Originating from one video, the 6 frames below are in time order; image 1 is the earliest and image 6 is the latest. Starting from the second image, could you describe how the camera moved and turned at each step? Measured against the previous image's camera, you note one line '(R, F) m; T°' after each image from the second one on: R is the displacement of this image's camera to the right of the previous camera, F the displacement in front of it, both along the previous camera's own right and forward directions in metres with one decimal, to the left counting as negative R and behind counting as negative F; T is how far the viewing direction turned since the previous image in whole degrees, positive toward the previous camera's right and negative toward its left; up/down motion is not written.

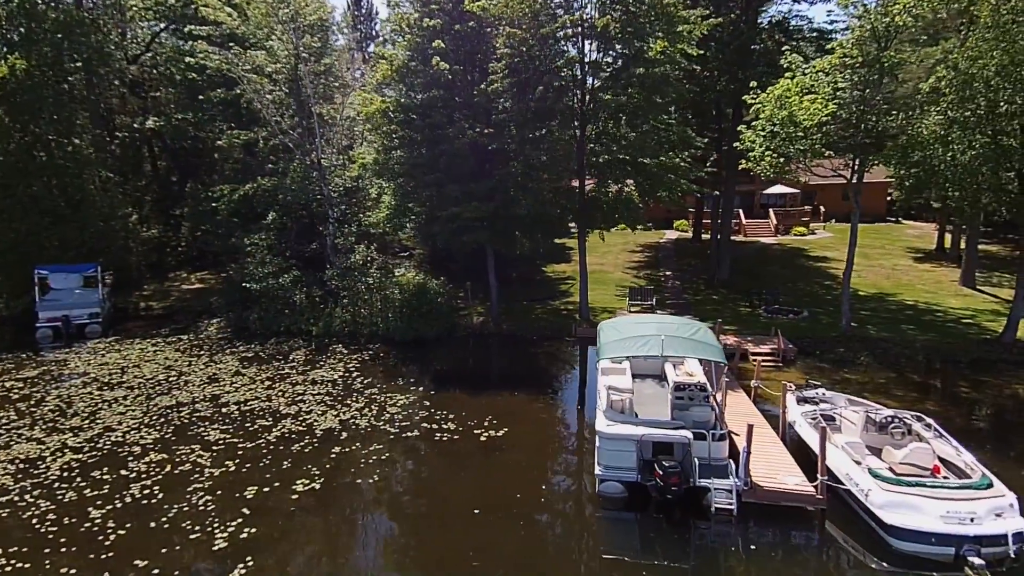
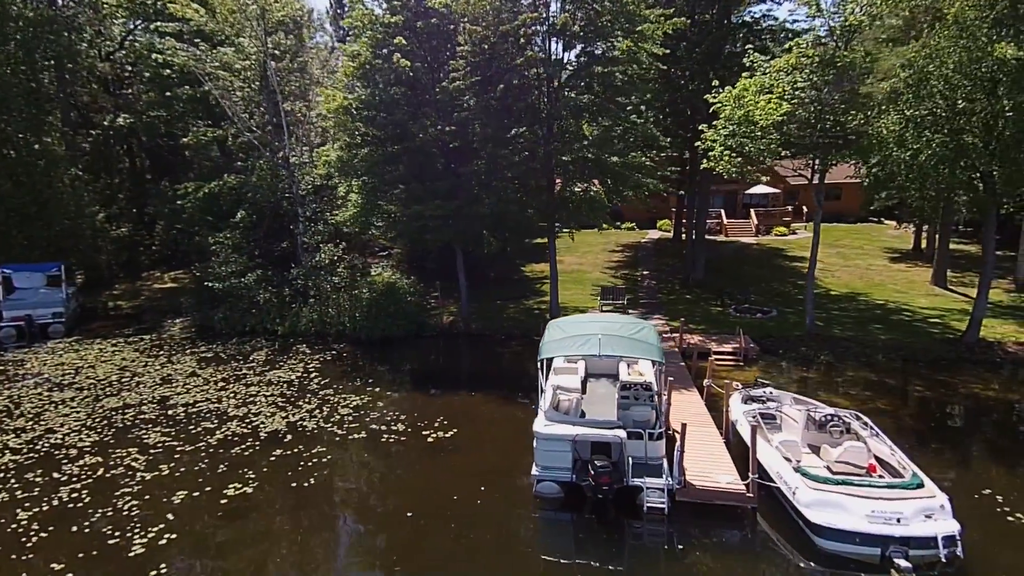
(+1.5, +0.2) m; +1°
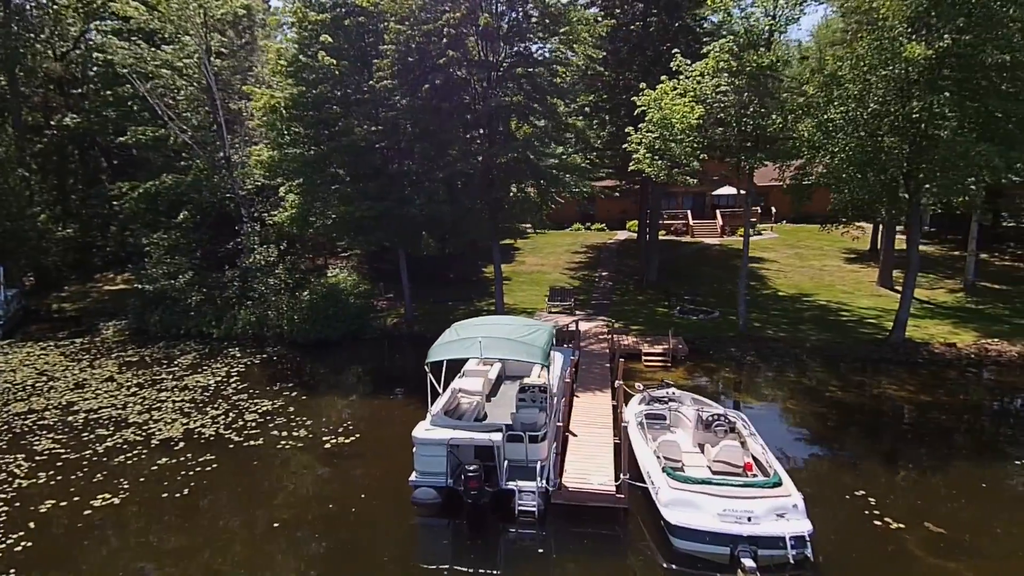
(+2.8, +0.1) m; +1°
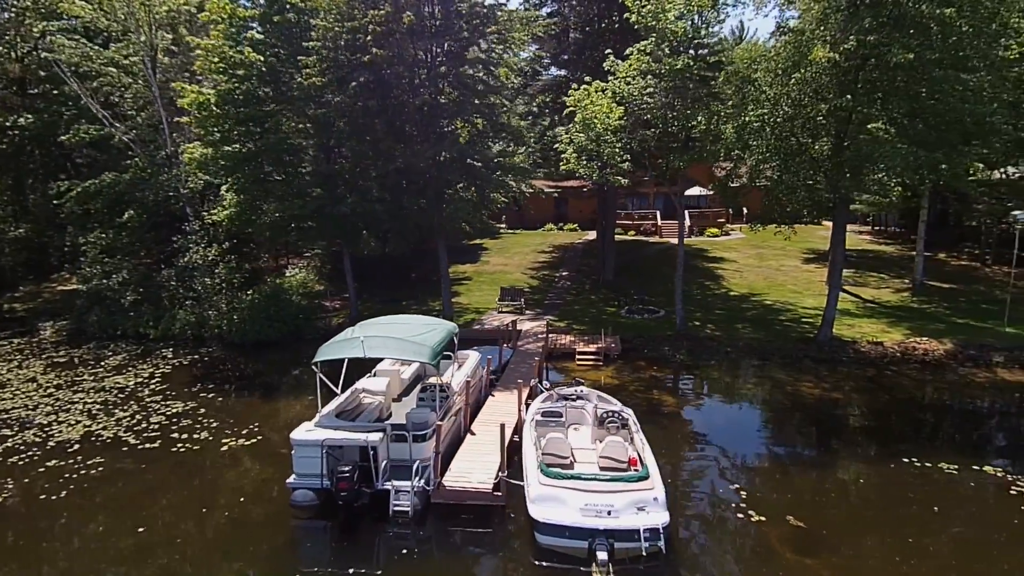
(+2.7, 0.0) m; +1°
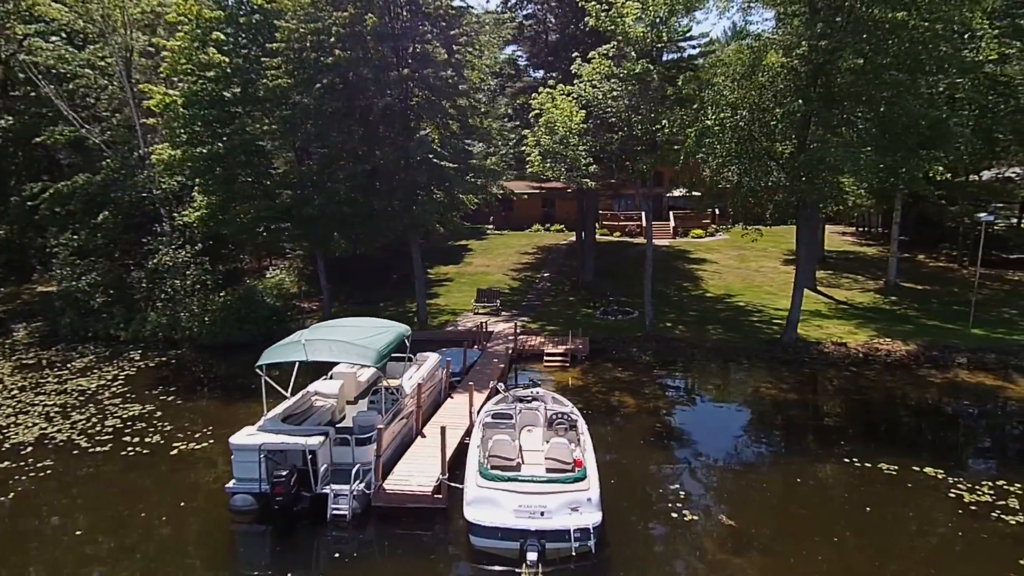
(+1.3, -0.1) m; 0°
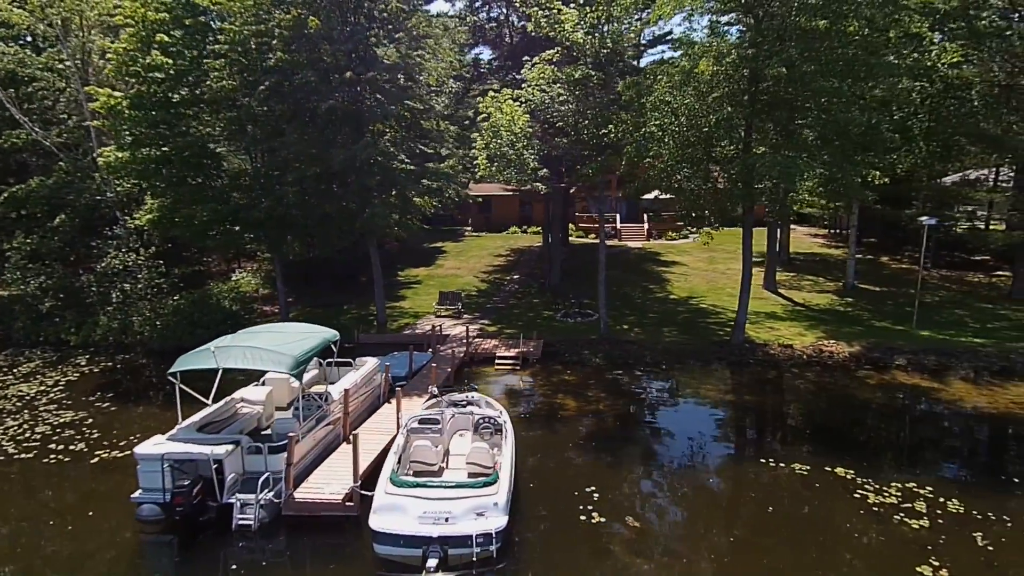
(+1.9, -0.1) m; +1°
